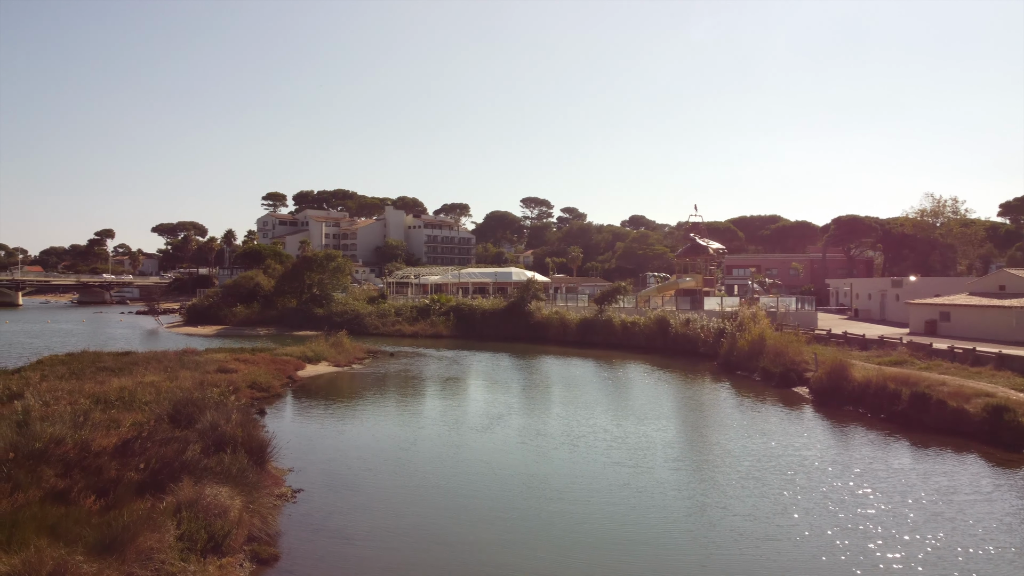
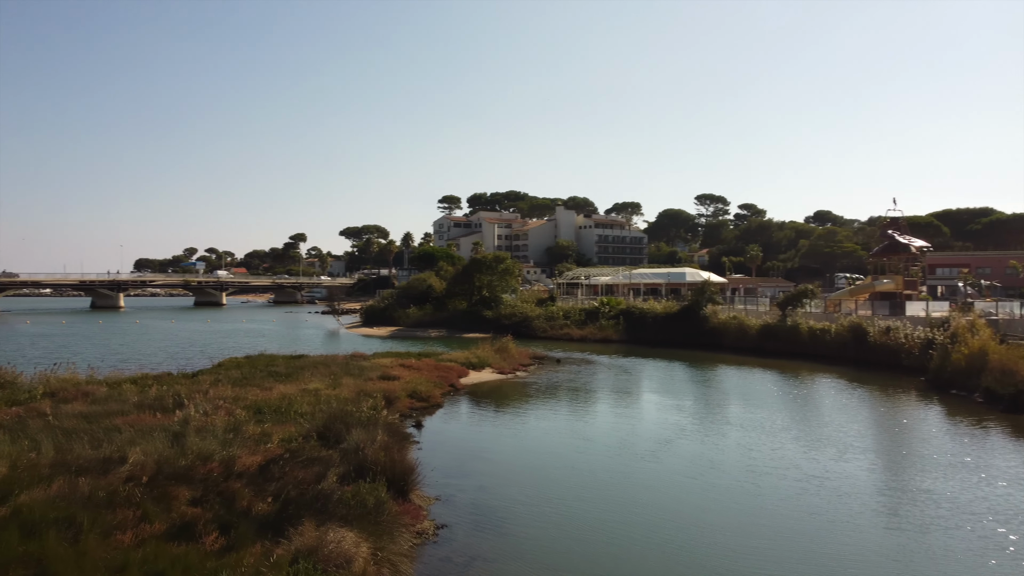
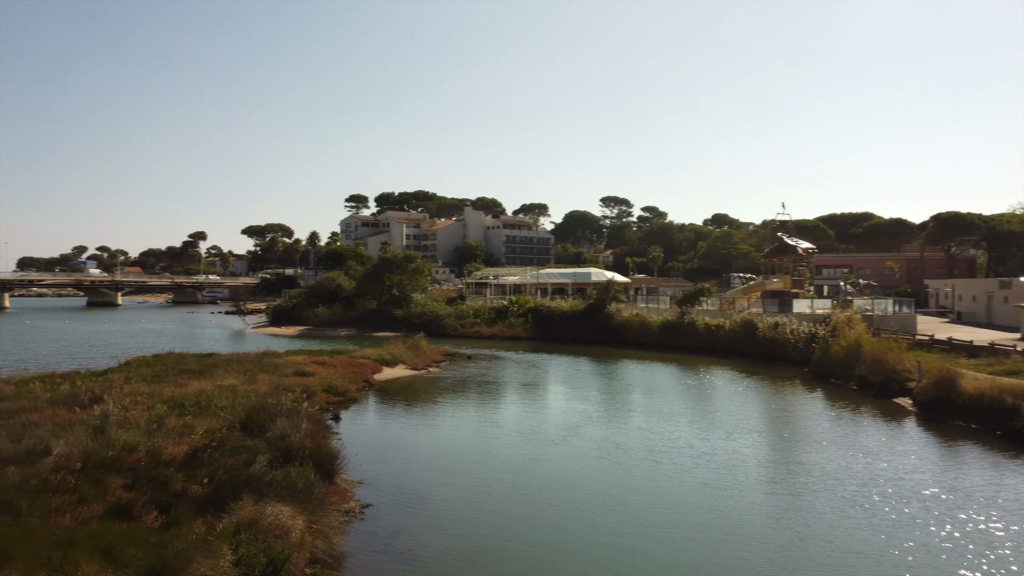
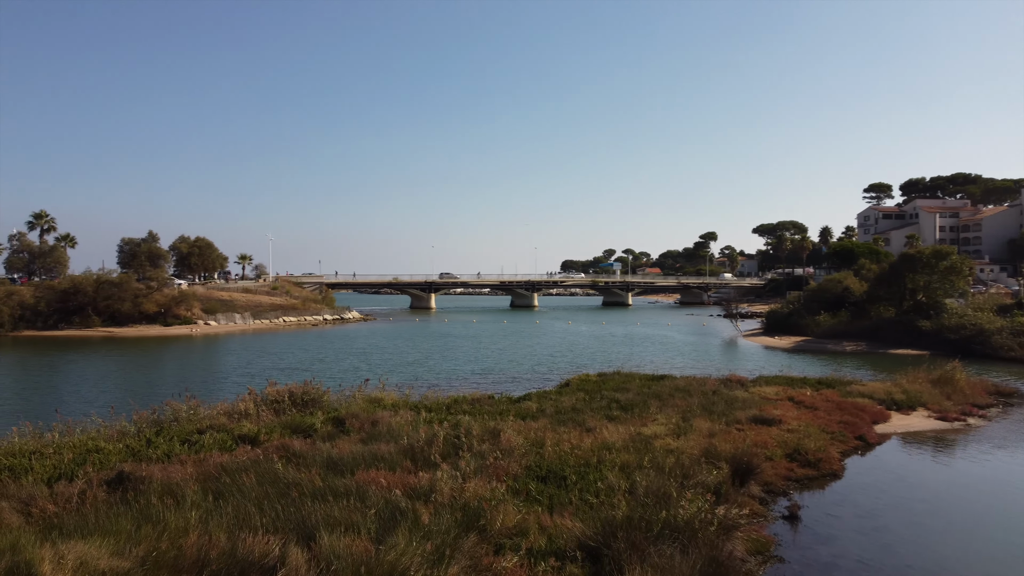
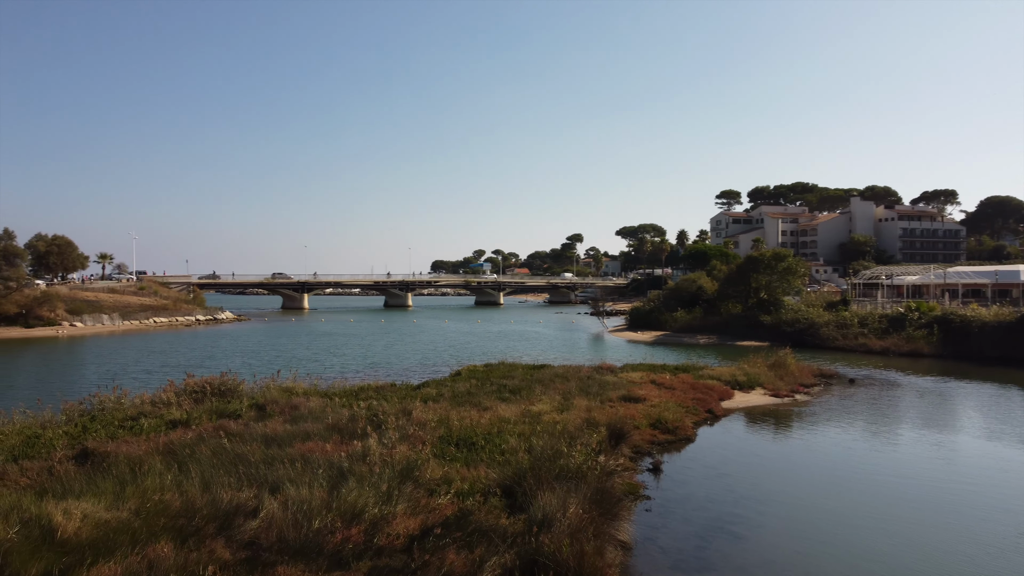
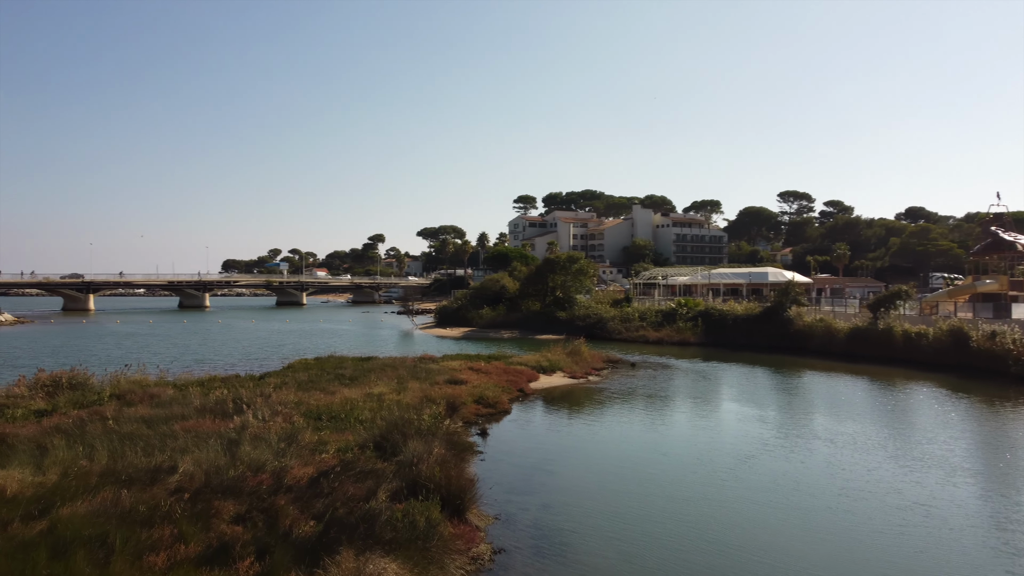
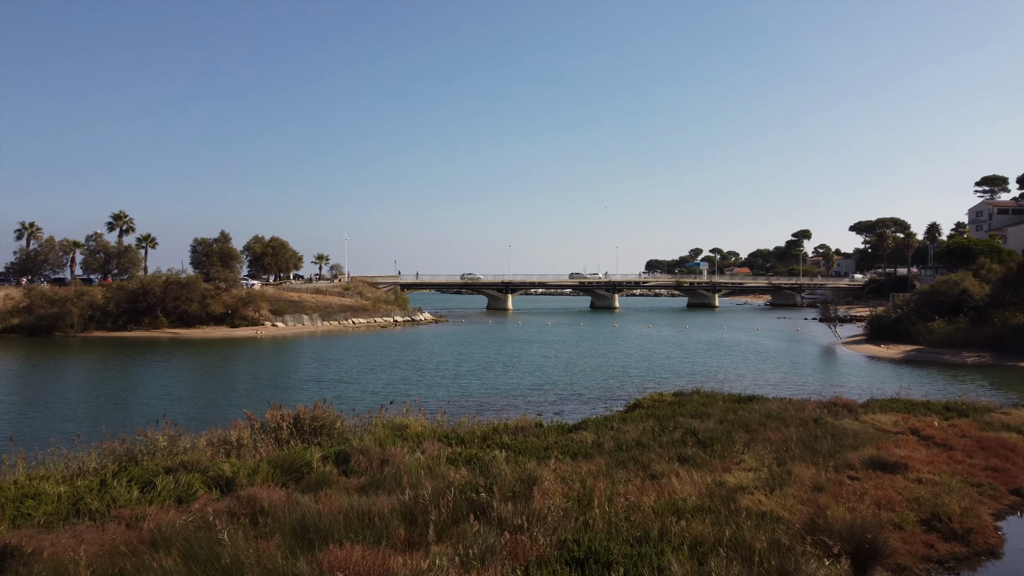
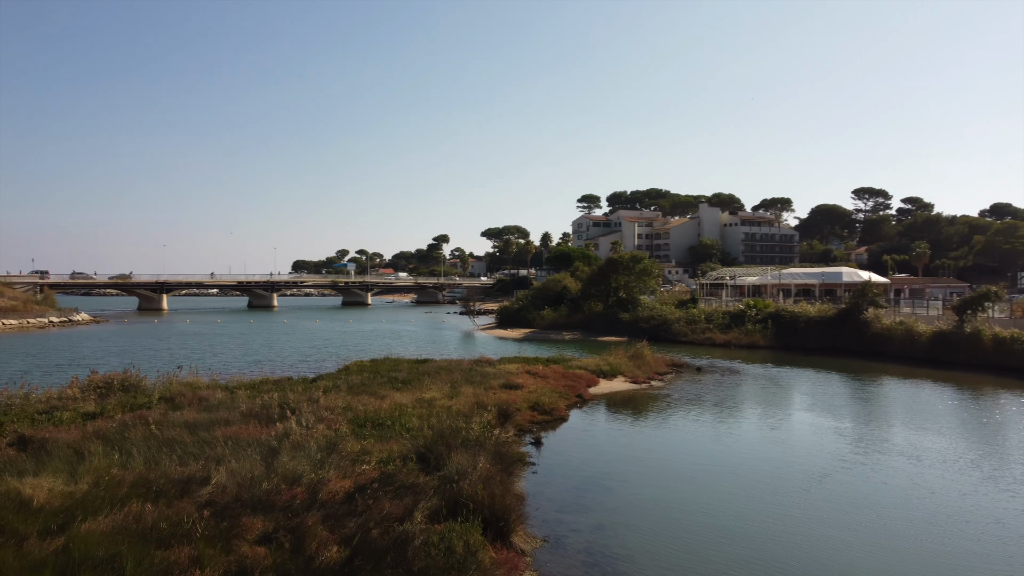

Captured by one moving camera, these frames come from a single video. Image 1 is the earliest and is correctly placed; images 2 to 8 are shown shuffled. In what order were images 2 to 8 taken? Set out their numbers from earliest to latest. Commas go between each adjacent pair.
3, 2, 6, 8, 5, 4, 7
